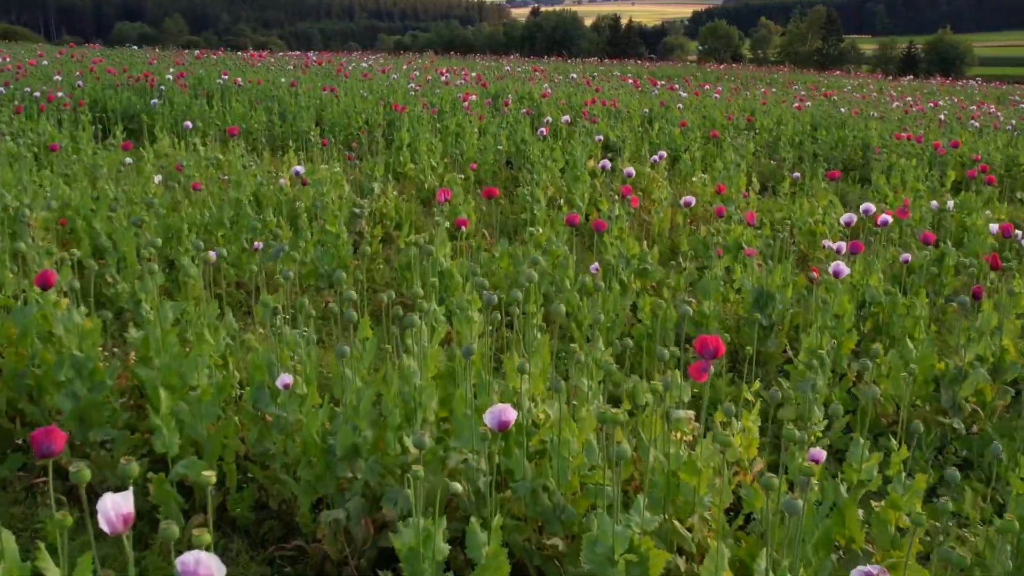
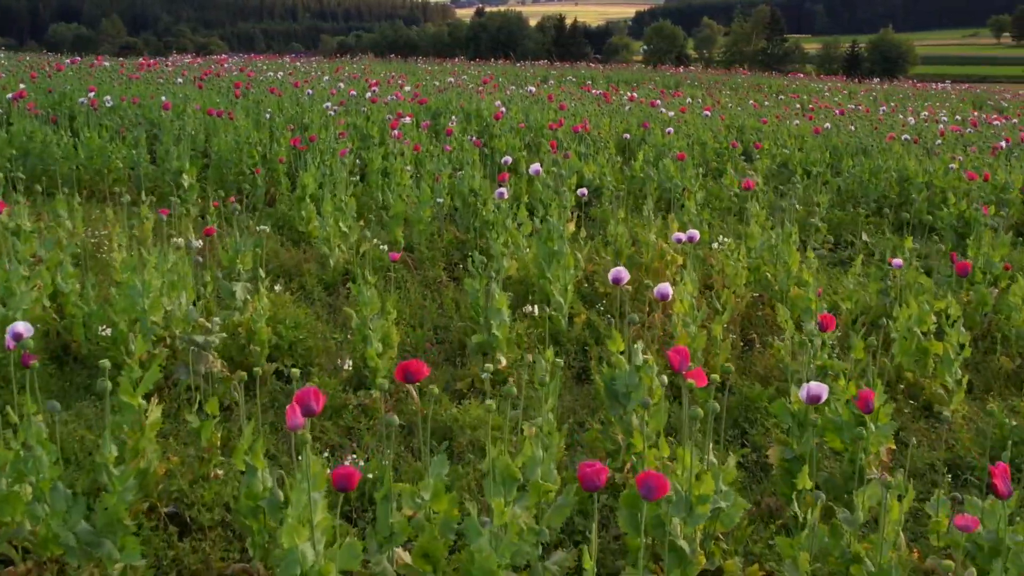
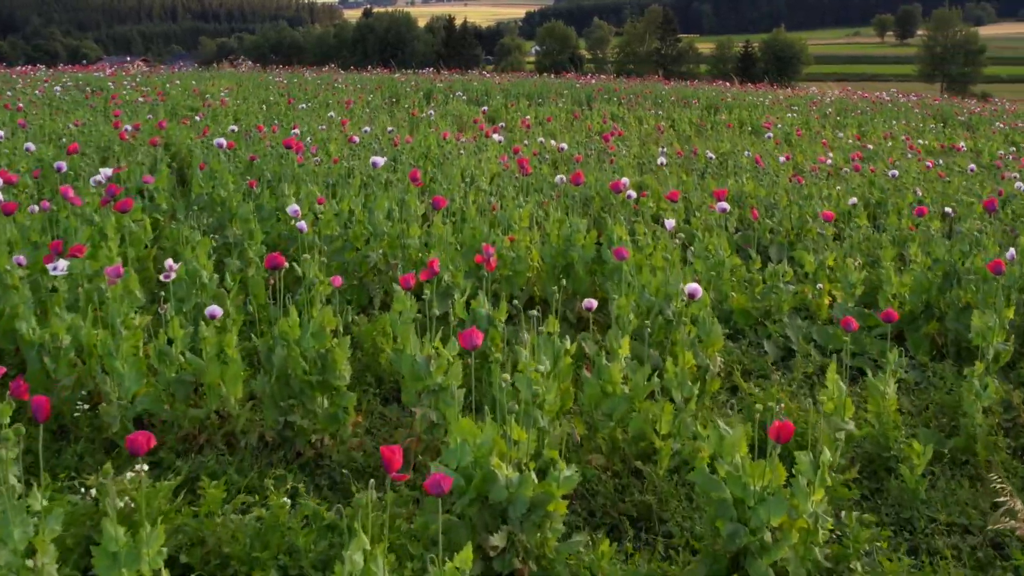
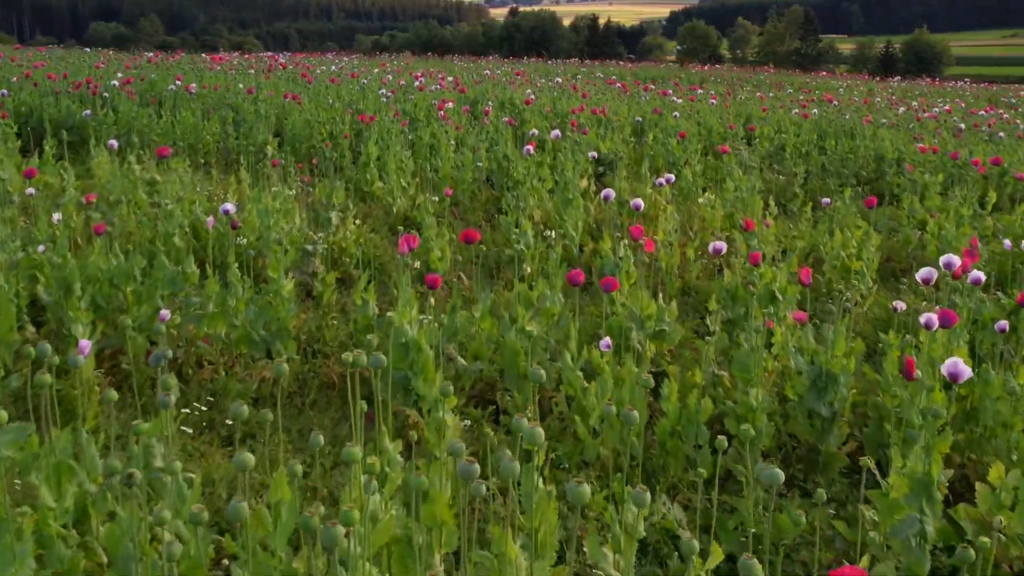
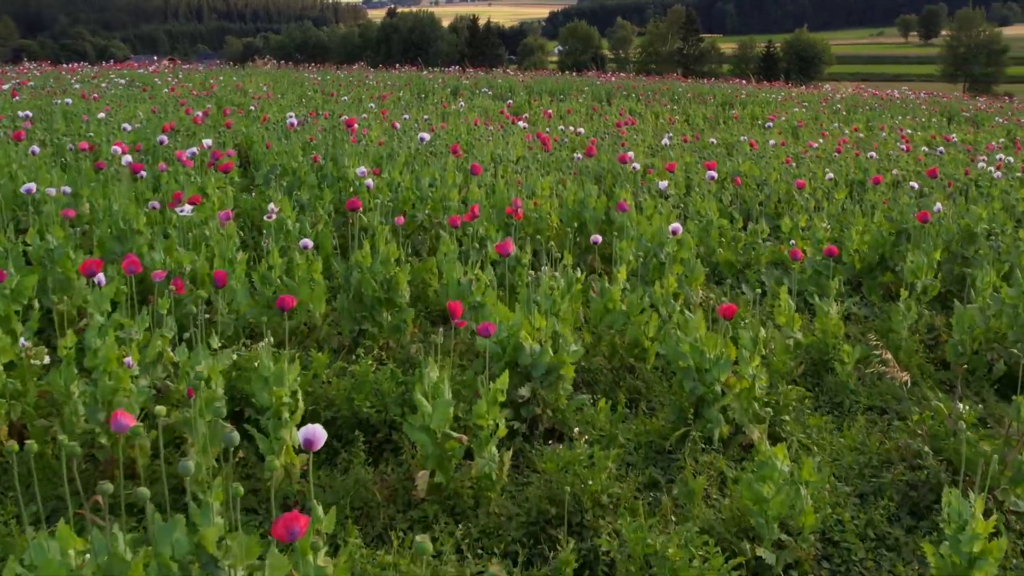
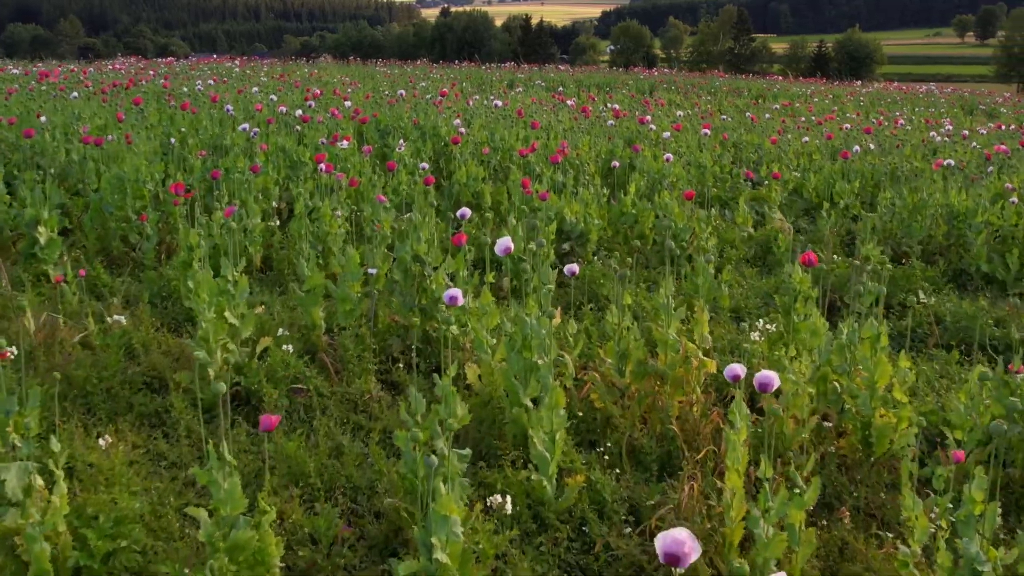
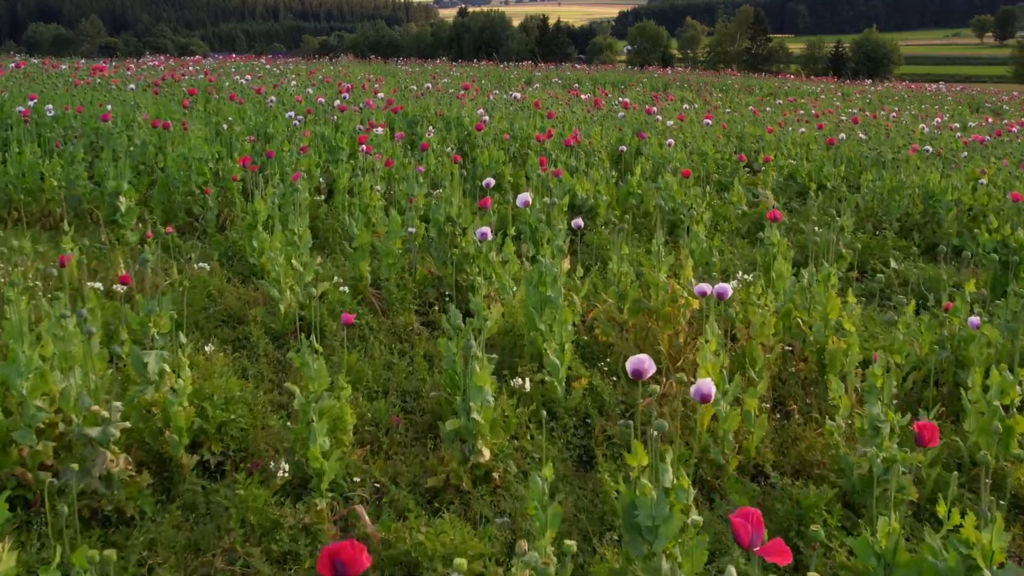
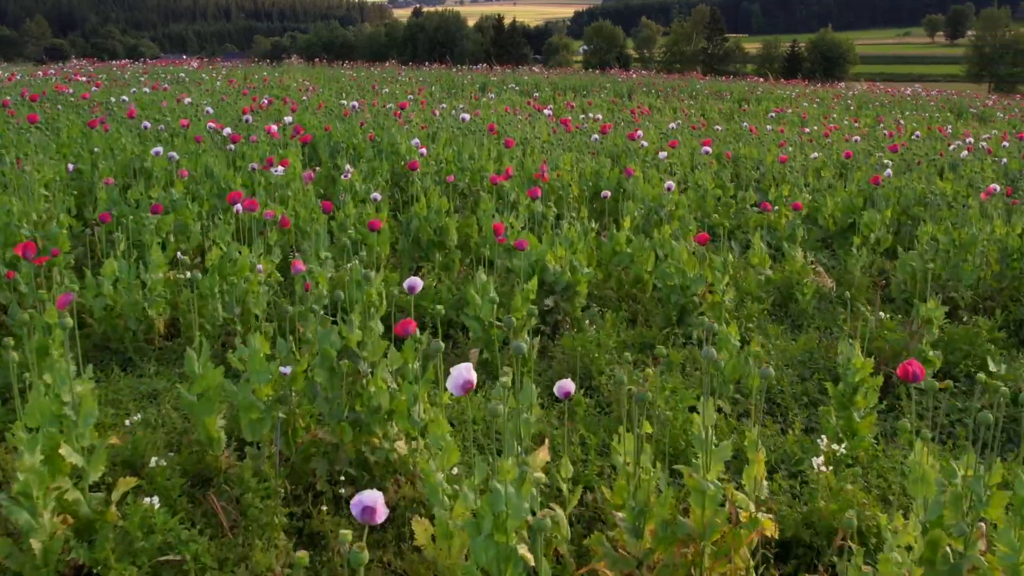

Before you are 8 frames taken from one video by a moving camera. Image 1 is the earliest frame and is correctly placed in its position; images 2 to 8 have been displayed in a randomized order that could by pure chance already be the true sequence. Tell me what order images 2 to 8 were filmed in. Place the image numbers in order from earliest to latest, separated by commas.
4, 2, 7, 6, 8, 5, 3
